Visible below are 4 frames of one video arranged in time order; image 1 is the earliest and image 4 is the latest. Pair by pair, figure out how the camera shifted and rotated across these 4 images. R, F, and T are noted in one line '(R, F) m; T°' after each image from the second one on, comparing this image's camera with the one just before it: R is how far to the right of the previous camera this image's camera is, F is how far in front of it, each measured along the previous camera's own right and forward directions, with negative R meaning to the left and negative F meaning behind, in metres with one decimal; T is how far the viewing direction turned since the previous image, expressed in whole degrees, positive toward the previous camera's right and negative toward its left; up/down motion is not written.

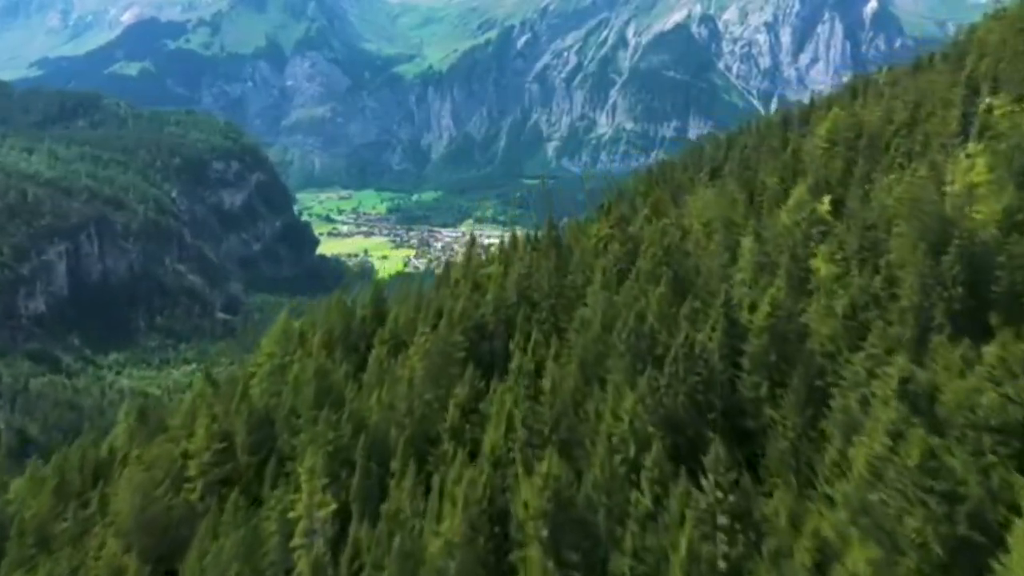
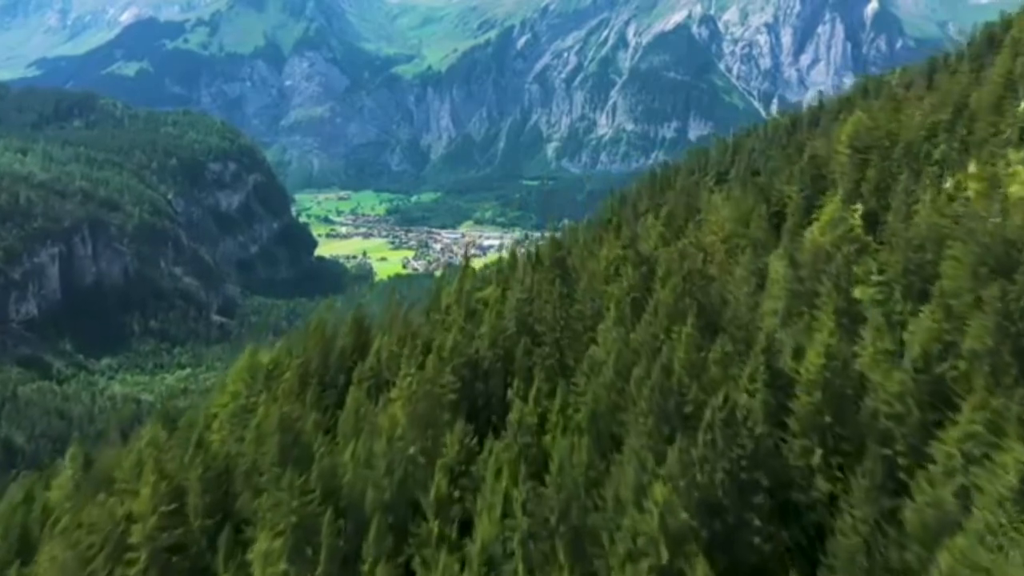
(0.0, +3.9) m; 0°
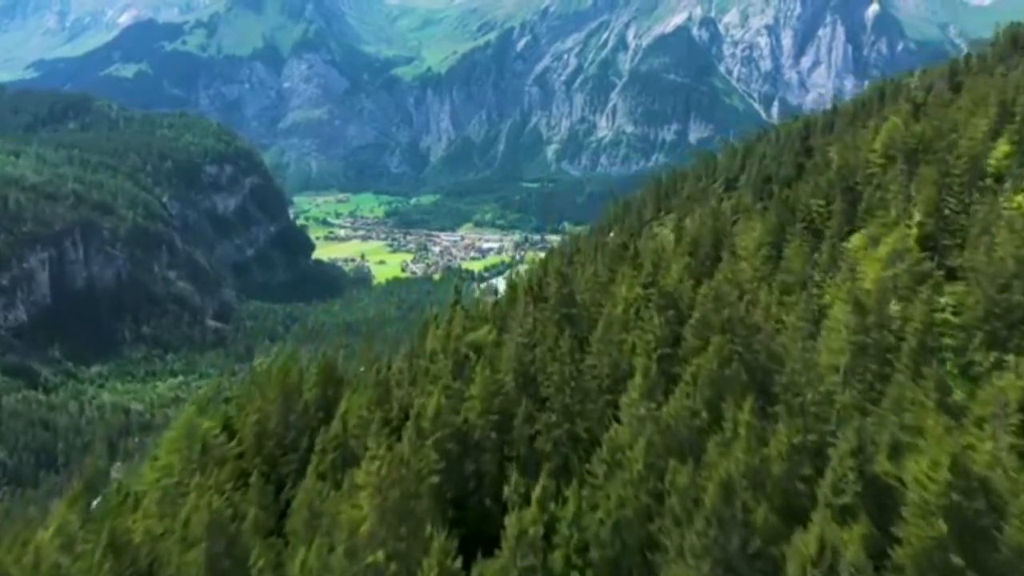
(0.0, +5.2) m; 0°
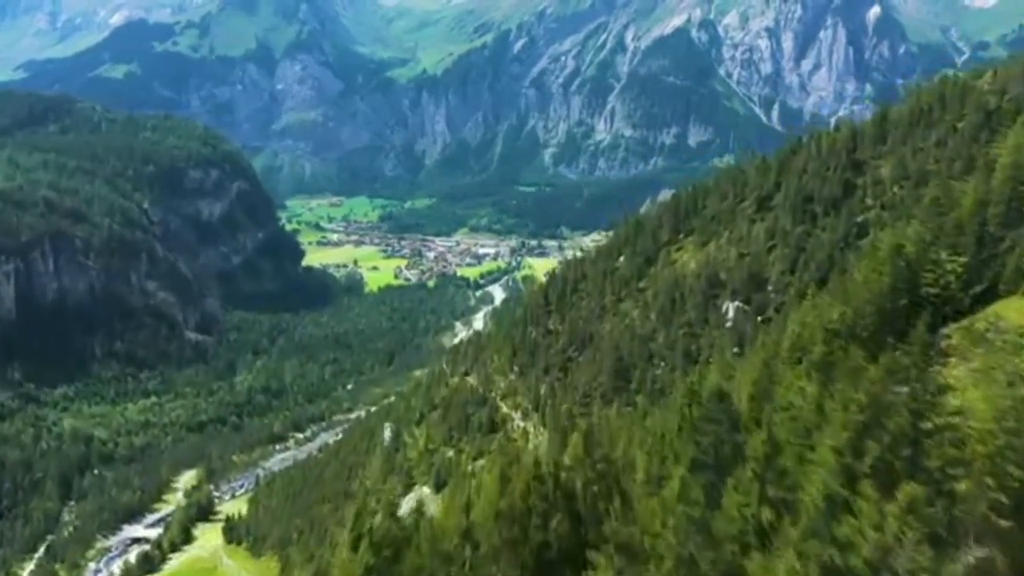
(+0.1, +15.8) m; 0°
